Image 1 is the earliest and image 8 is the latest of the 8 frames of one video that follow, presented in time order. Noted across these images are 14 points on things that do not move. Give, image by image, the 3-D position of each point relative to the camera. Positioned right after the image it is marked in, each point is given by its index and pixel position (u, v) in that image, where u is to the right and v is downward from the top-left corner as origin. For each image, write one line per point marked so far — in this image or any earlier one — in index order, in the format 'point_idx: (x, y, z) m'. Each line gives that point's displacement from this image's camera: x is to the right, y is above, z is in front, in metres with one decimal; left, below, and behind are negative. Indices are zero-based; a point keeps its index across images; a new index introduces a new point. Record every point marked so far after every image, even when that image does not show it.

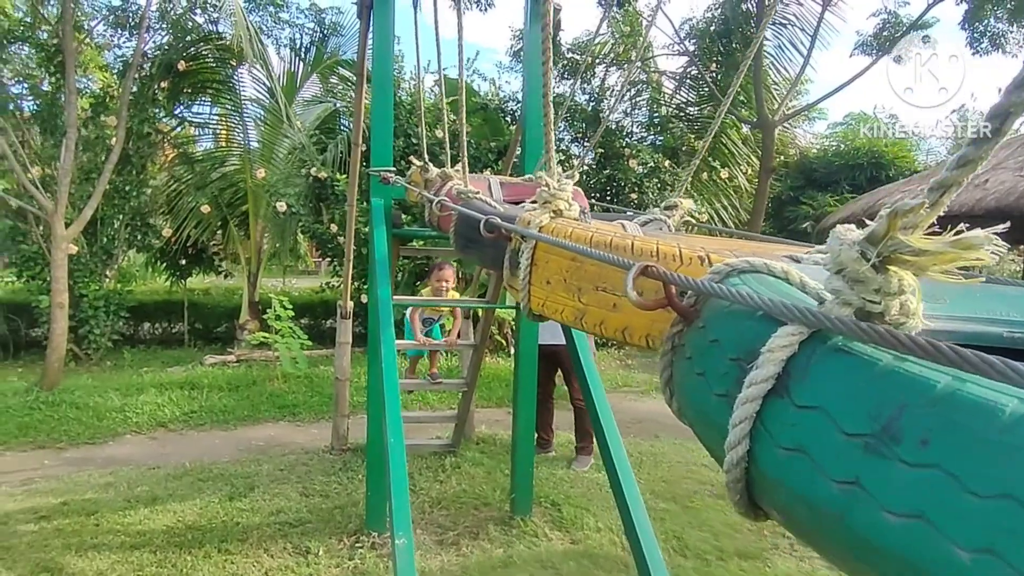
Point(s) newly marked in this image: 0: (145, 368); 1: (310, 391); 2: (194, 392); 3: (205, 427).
0: (-3.4, -0.7, +7.4) m
1: (-1.6, -0.8, +6.3) m
2: (-2.5, -0.8, +6.2) m
3: (-2.1, -1.0, +5.5) m
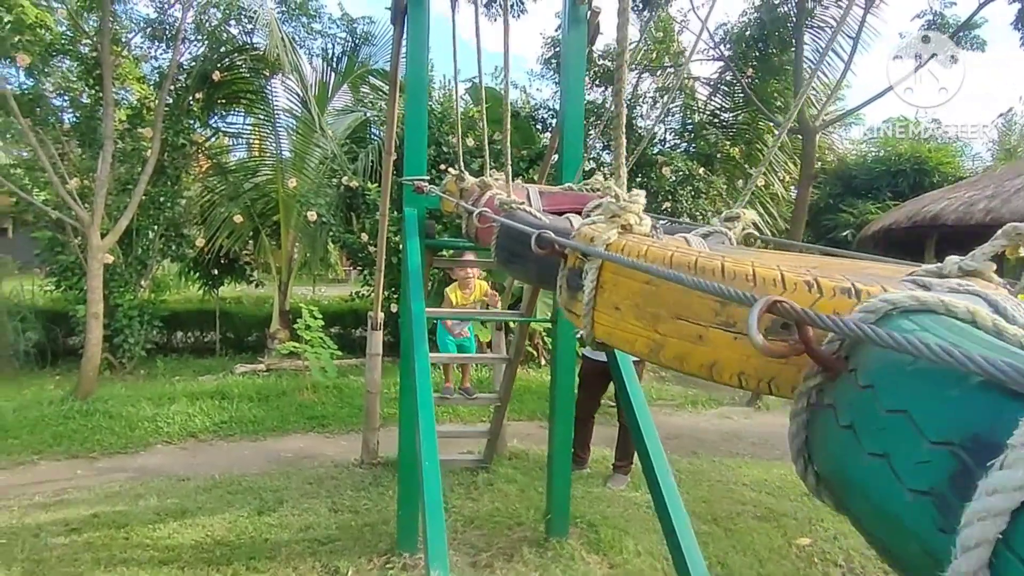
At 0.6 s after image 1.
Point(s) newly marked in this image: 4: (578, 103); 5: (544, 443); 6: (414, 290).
0: (-3.1, -0.8, +7.4) m
1: (-1.4, -0.9, +6.3) m
2: (-2.2, -0.9, +6.2) m
3: (-1.9, -1.0, +5.4) m
4: (+0.3, +0.7, +3.2) m
5: (+0.2, -1.1, +5.6) m
6: (-0.3, 0.0, +2.8) m
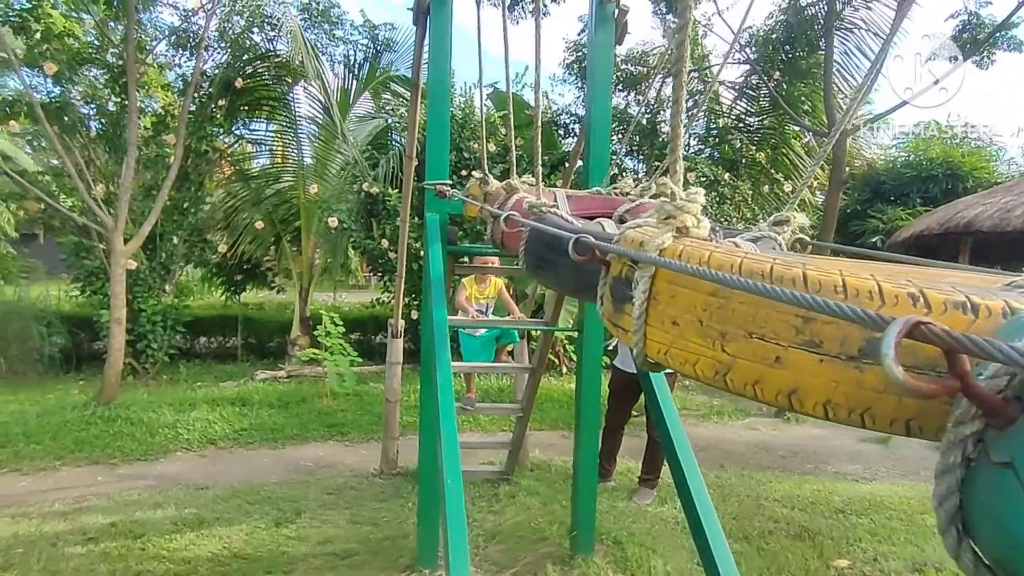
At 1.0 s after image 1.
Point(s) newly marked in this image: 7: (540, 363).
0: (-2.9, -0.9, +7.3) m
1: (-1.2, -1.0, +6.2) m
2: (-2.1, -0.9, +6.1) m
3: (-1.8, -1.1, +5.4) m
4: (+0.4, +0.7, +3.1) m
5: (+0.4, -1.1, +5.4) m
6: (-0.3, 0.0, +2.7) m
7: (+0.1, -0.4, +3.8) m
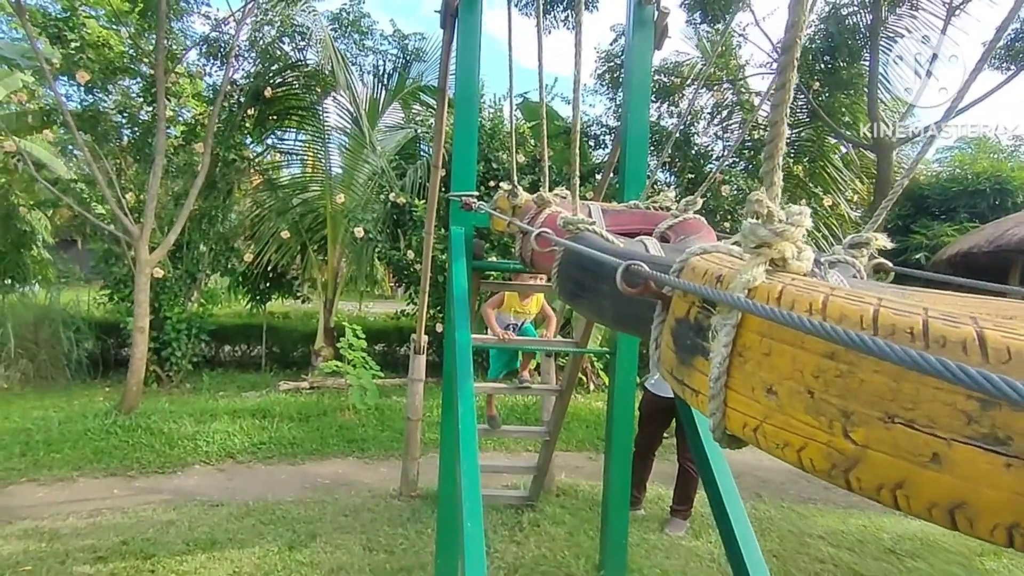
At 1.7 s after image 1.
0: (-2.7, -1.0, +7.2) m
1: (-1.0, -1.0, +6.1) m
2: (-1.9, -1.0, +6.0) m
3: (-1.6, -1.1, +5.3) m
4: (+0.5, +0.6, +3.0) m
5: (+0.5, -1.3, +5.2) m
6: (-0.2, -0.1, +2.6) m
7: (+0.3, -0.4, +3.6) m
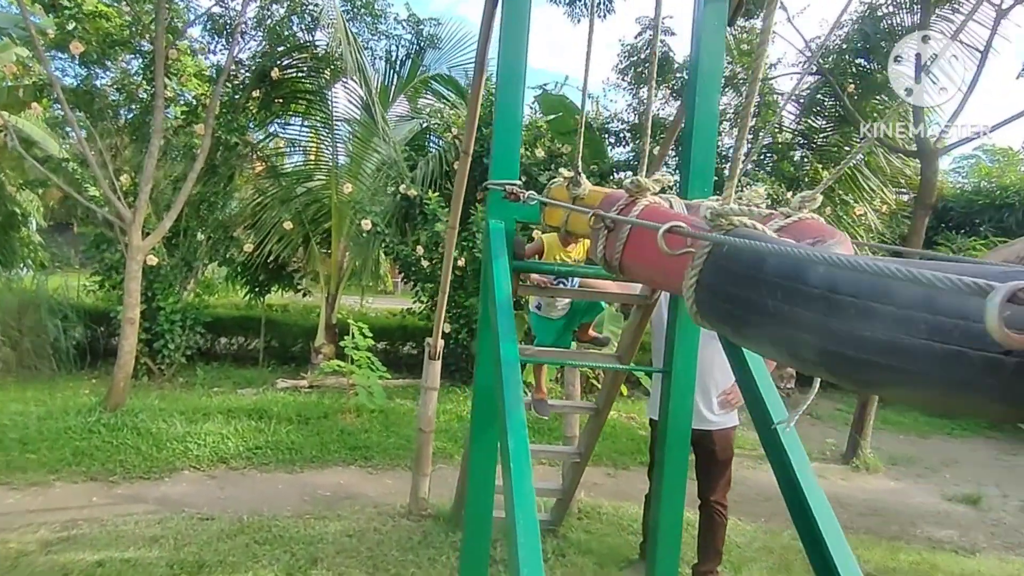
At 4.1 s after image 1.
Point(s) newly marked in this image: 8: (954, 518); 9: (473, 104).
0: (-2.6, -0.9, +6.8) m
1: (-0.9, -1.0, +5.7) m
2: (-1.8, -1.0, +5.6) m
3: (-1.5, -1.1, +4.9) m
4: (+0.6, +0.6, +2.6) m
5: (+0.6, -1.3, +4.9) m
6: (0.0, -0.1, +2.2) m
7: (+0.4, -0.5, +3.3) m
8: (+3.2, -1.6, +5.8) m
9: (-0.2, +0.8, +3.3) m
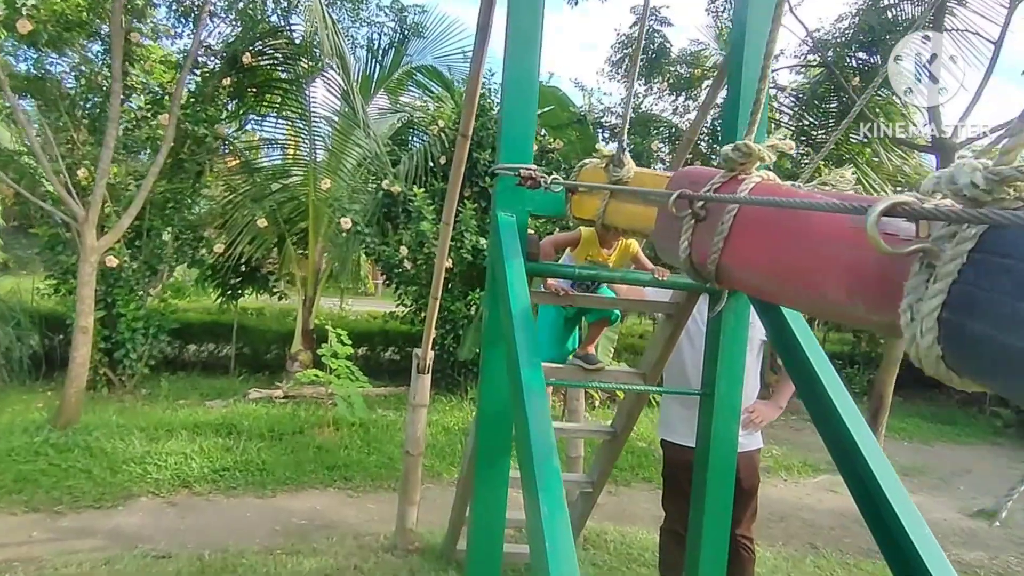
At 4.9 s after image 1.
0: (-2.6, -0.9, +6.3) m
1: (-0.9, -1.1, +5.2) m
2: (-1.8, -1.0, +5.1) m
3: (-1.5, -1.1, +4.4) m
4: (+0.7, +0.6, +2.2) m
5: (+0.6, -1.3, +4.4) m
6: (0.0, -0.1, +1.7) m
7: (+0.4, -0.5, +2.8) m
8: (+3.1, -1.7, +5.4) m
9: (-0.2, +0.7, +2.9) m
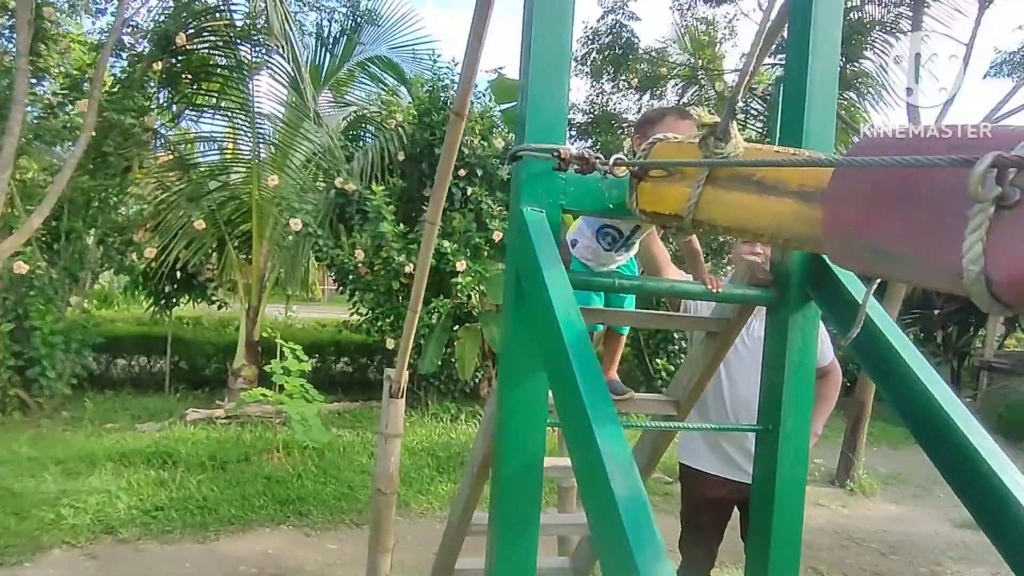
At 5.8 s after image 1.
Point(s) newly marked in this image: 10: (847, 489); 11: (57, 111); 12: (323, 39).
0: (-2.9, -1.0, +5.6) m
1: (-1.1, -1.1, +4.6) m
2: (-2.0, -1.0, +4.5) m
3: (-1.6, -1.2, +3.8) m
4: (+0.7, +0.6, +1.7) m
5: (+0.5, -1.3, +4.0) m
6: (+0.1, -0.1, +1.2) m
7: (+0.4, -0.5, +2.4) m
8: (+3.0, -1.7, +5.1) m
9: (-0.2, +0.7, +2.4) m
10: (+2.6, -1.6, +6.3) m
11: (-3.3, +1.3, +5.8) m
12: (-1.5, +2.0, +6.3) m
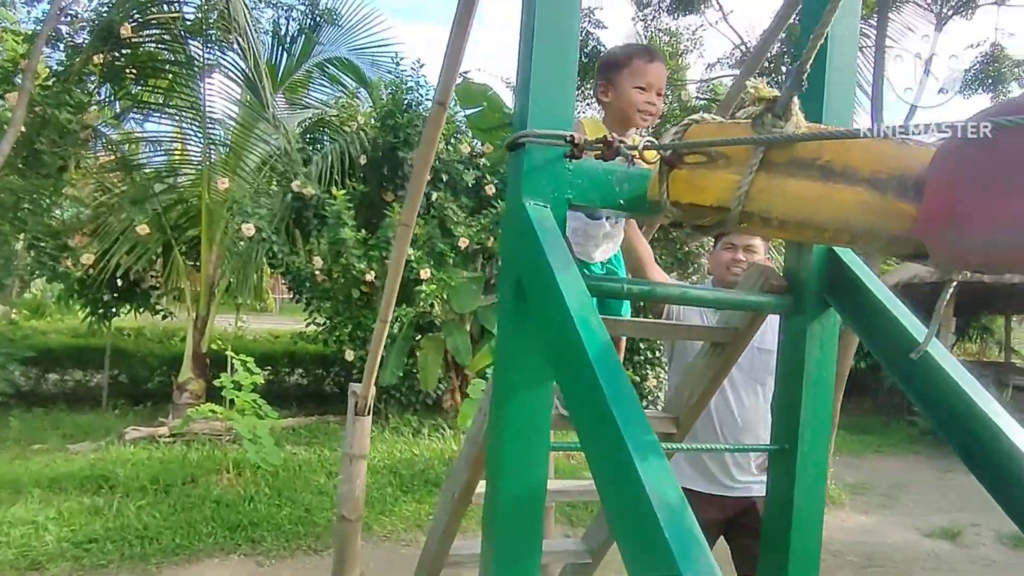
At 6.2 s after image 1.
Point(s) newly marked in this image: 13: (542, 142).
0: (-3.1, -1.0, +5.2) m
1: (-1.3, -1.2, +4.3) m
2: (-2.1, -1.1, +4.2) m
3: (-1.7, -1.2, +3.4) m
4: (+0.7, +0.5, +1.5) m
5: (+0.4, -1.4, +3.8) m
6: (+0.1, -0.1, +1.0) m
7: (+0.4, -0.5, +2.2) m
8: (+2.8, -1.8, +5.0) m
9: (-0.2, +0.7, +2.1) m
10: (+2.4, -1.7, +6.2) m
11: (-3.5, +1.2, +5.4) m
12: (-1.8, +2.0, +6.0) m
13: (+0.1, +0.3, +1.4) m
